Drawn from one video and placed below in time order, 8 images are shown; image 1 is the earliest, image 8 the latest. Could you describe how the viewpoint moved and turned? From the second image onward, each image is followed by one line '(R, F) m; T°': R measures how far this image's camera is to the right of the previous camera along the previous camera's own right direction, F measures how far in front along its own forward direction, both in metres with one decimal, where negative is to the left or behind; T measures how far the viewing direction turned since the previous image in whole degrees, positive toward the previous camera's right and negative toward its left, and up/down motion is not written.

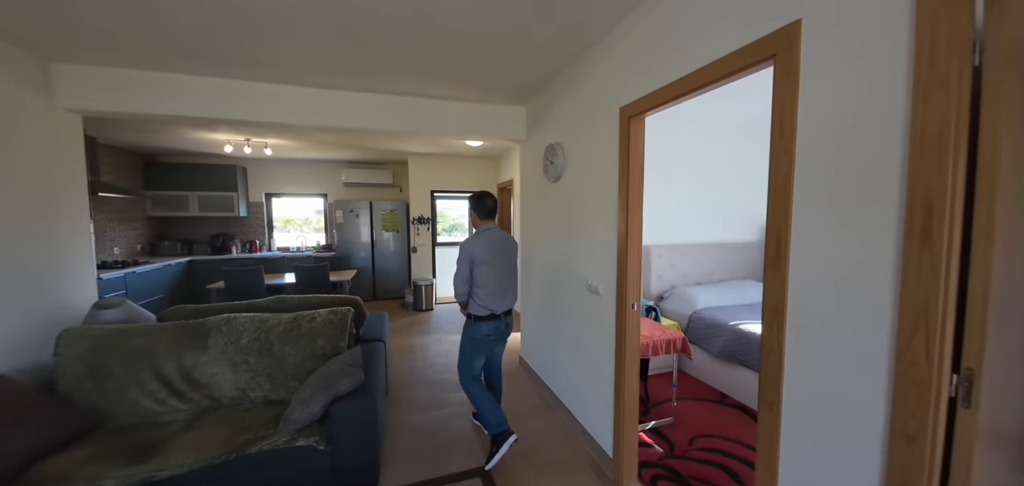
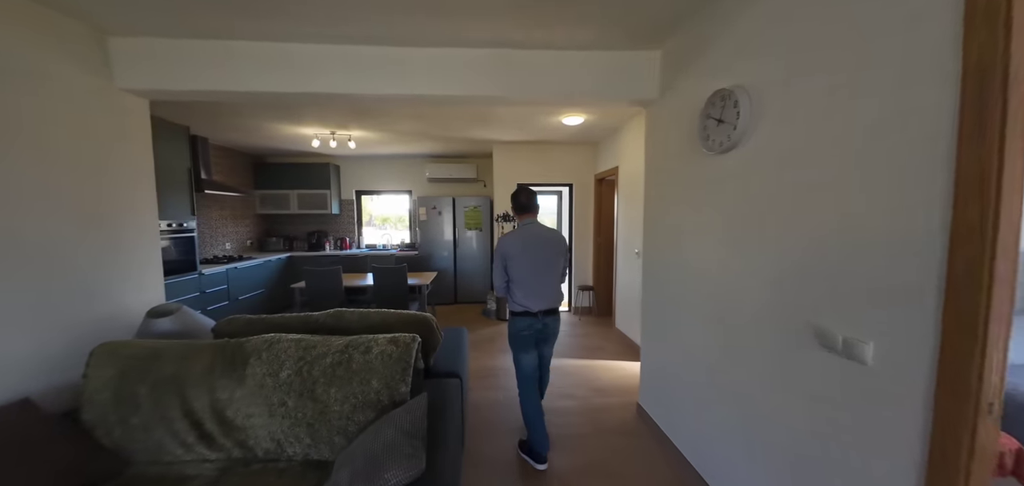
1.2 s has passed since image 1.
(-0.3, +0.8) m; -13°
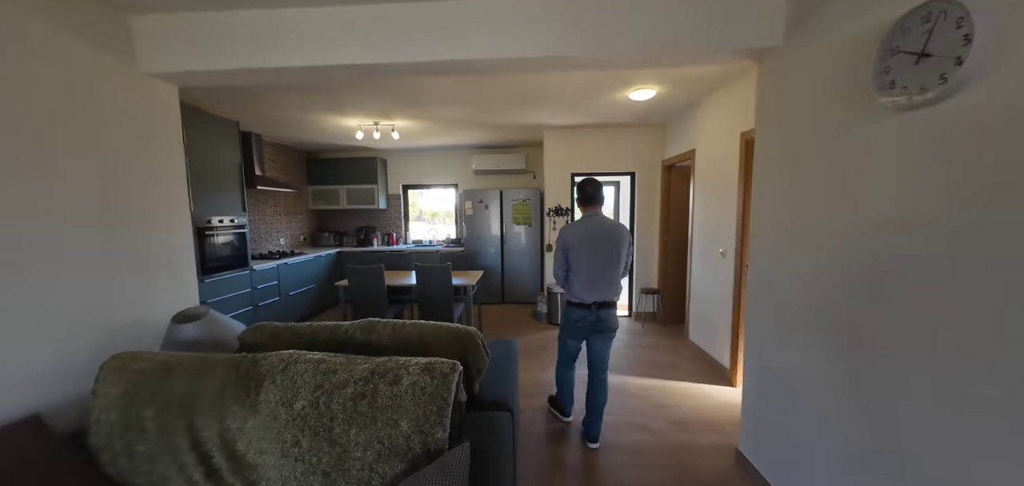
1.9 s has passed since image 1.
(-0.1, +0.4) m; -8°
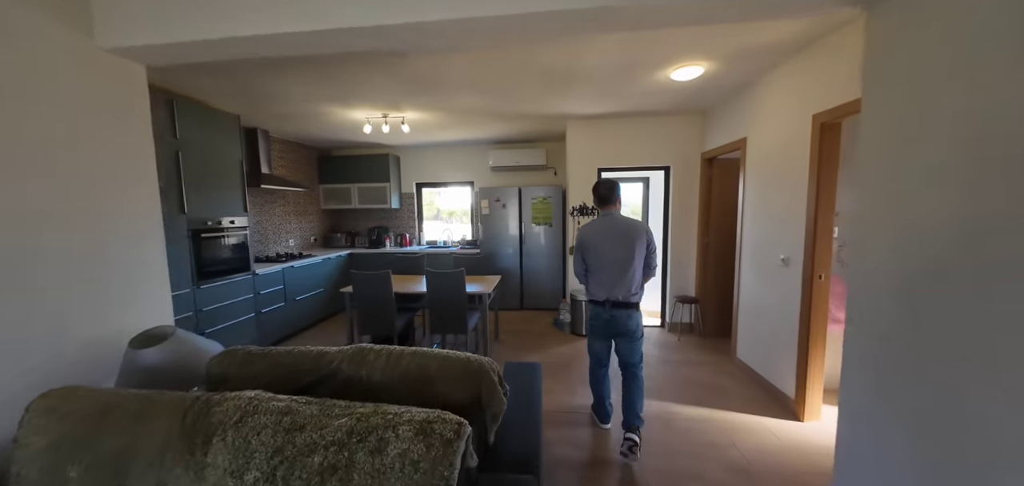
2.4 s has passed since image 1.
(0.0, +0.4) m; -3°
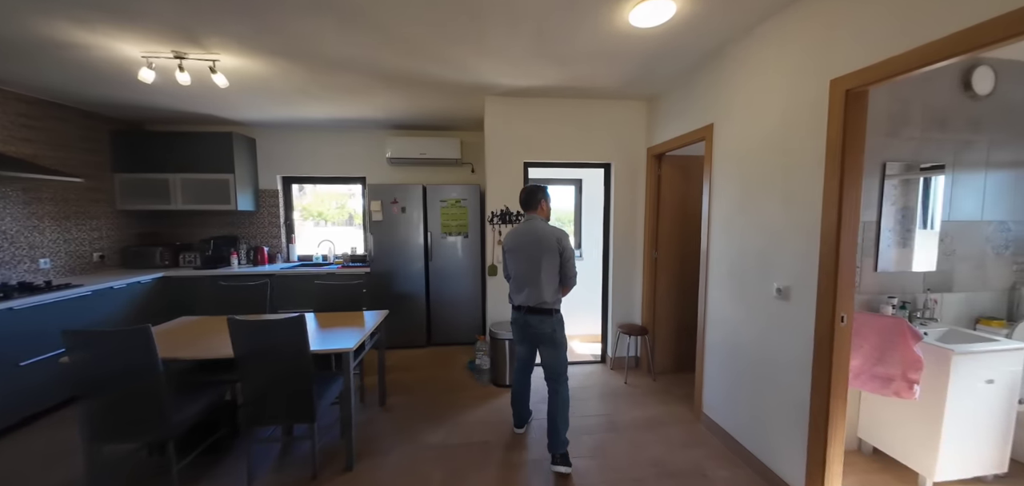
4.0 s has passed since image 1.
(+0.3, +1.1) m; +12°
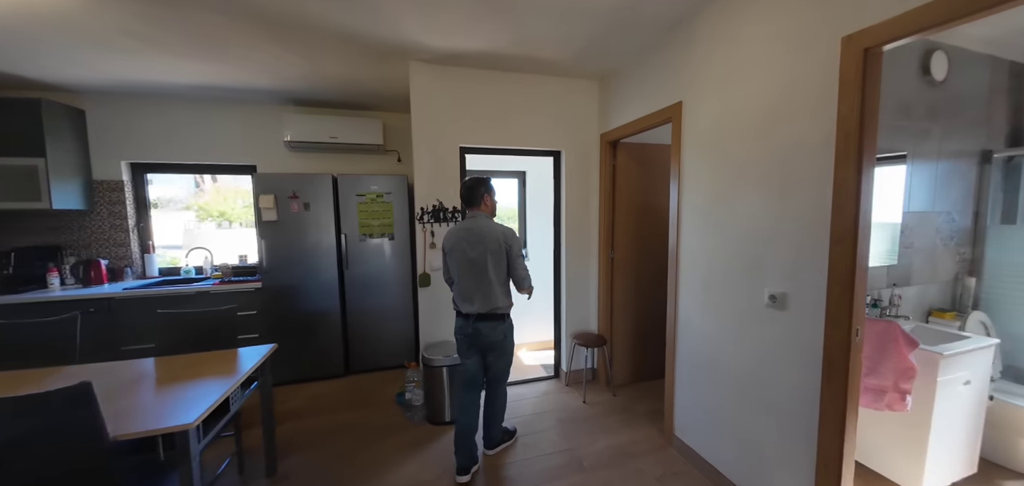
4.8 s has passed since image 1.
(0.0, +0.5) m; +10°
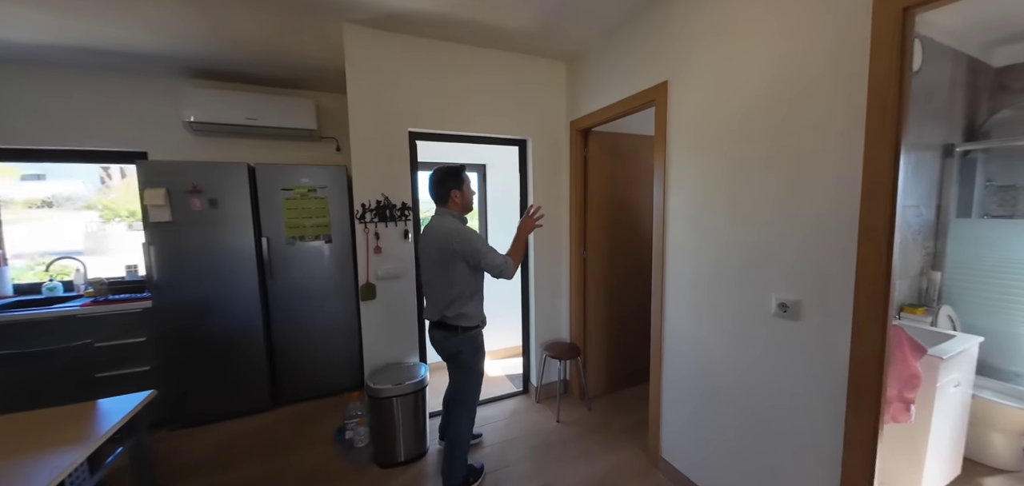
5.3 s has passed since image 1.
(0.0, +0.3) m; +7°
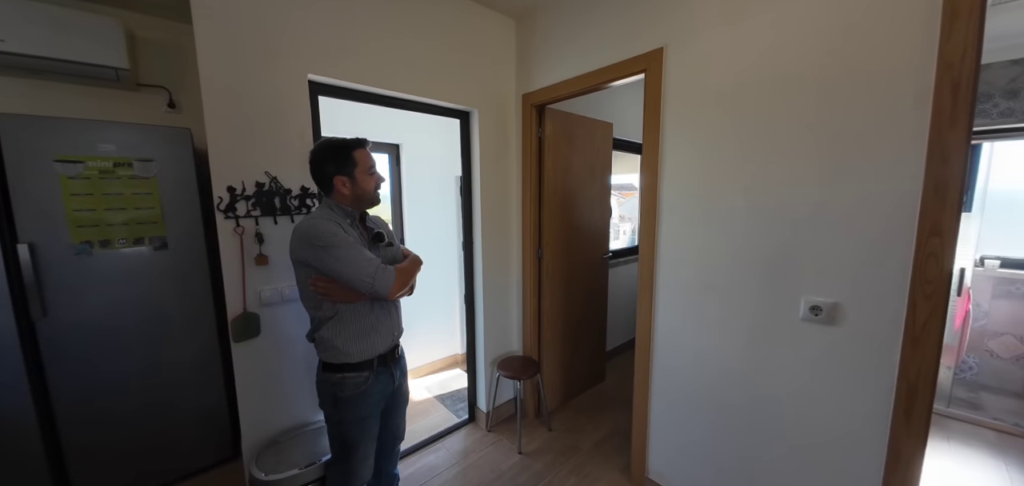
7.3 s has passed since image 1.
(-0.3, +0.5) m; +18°
